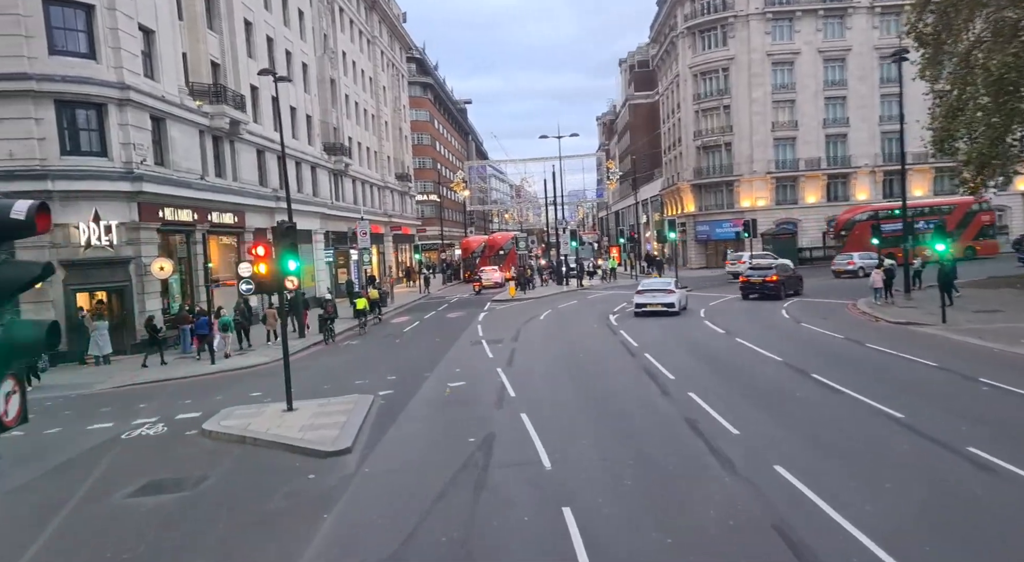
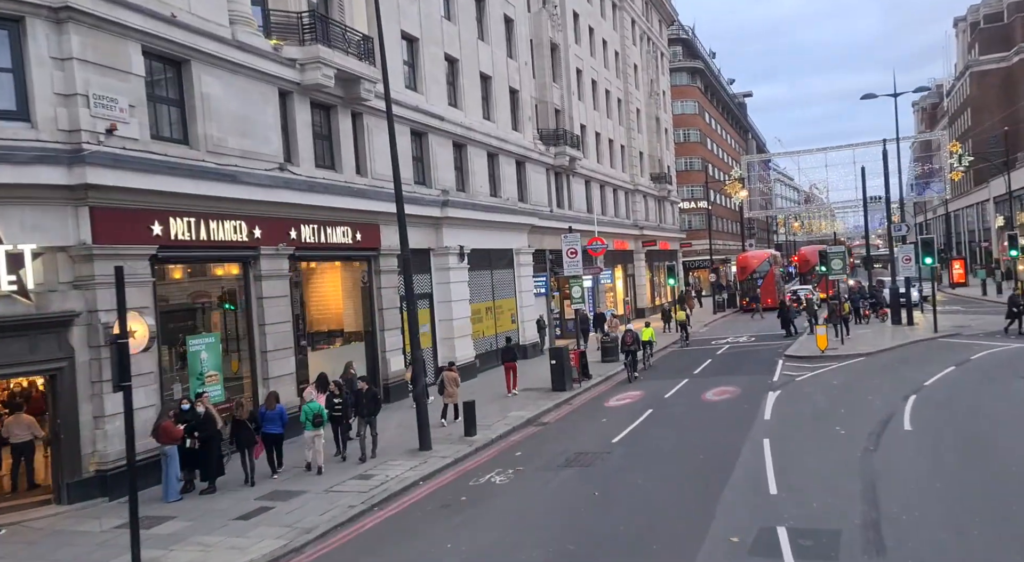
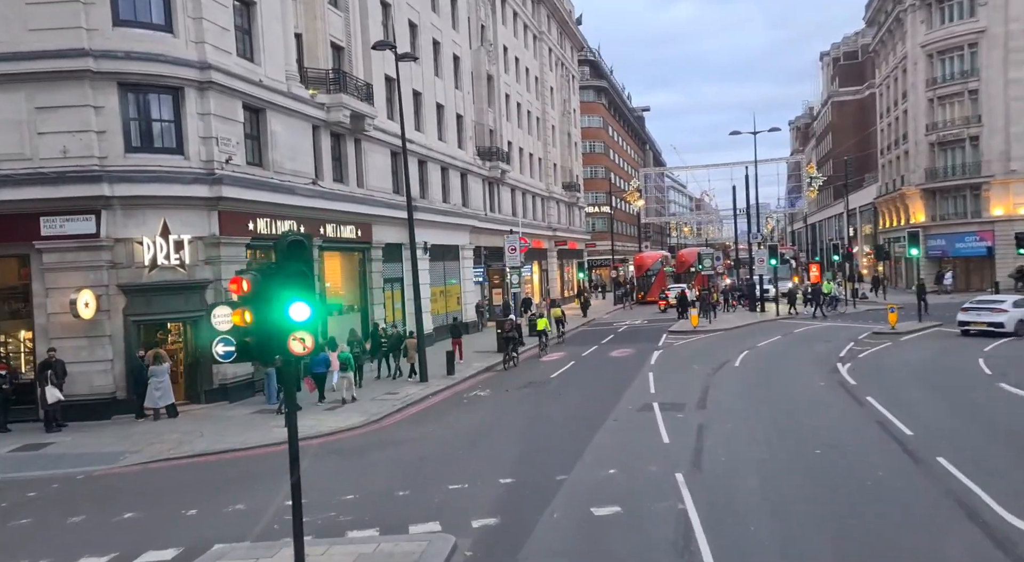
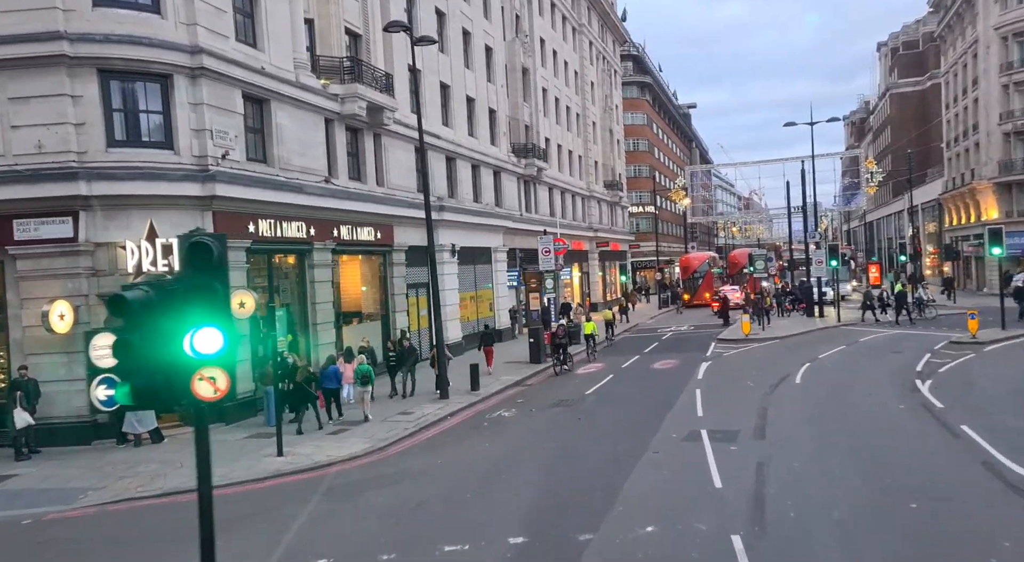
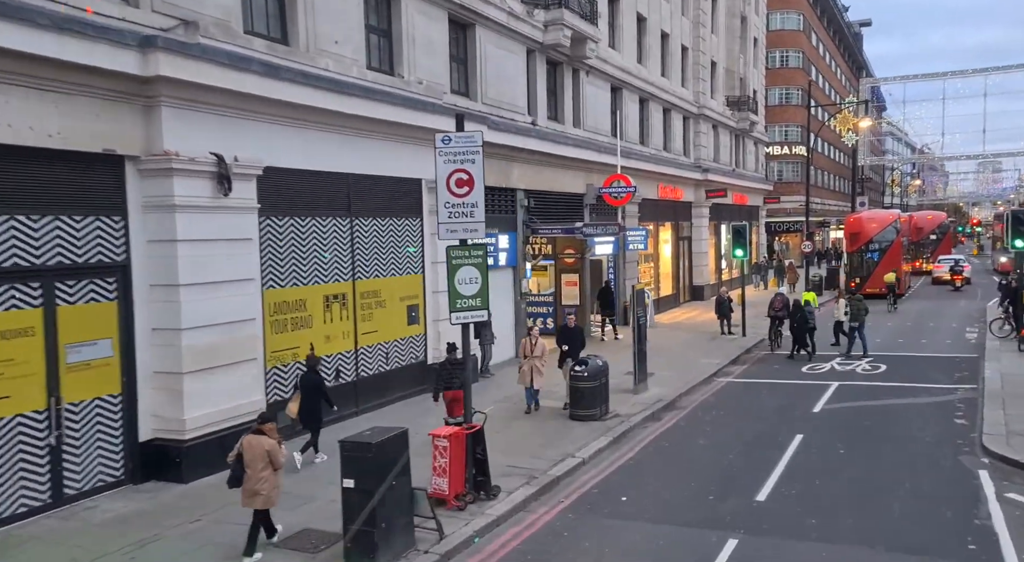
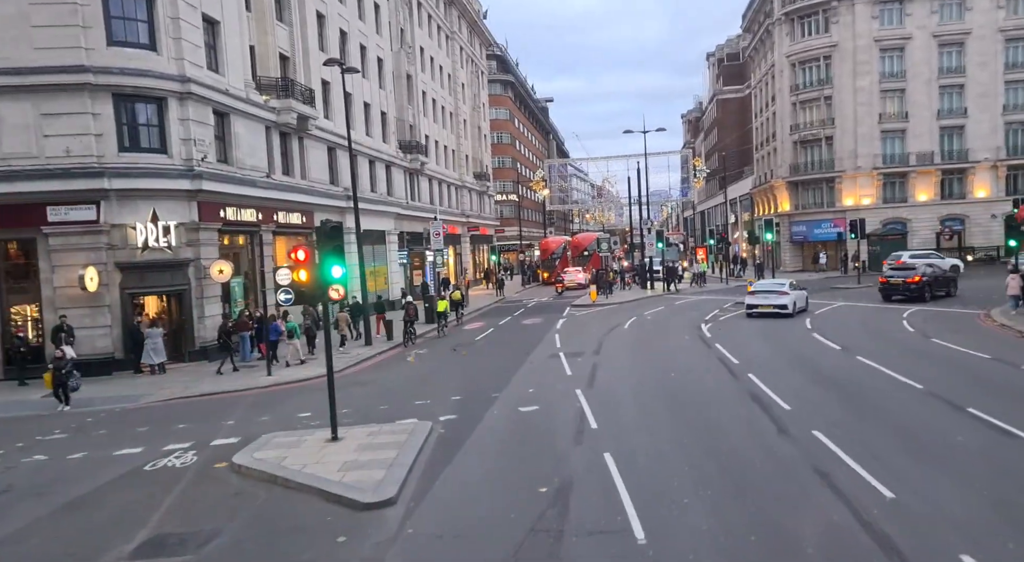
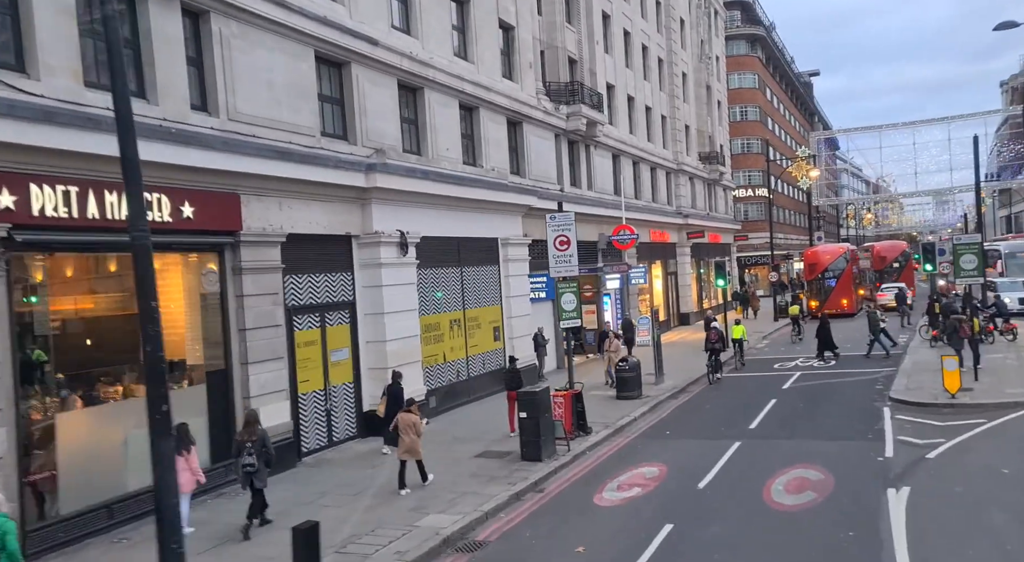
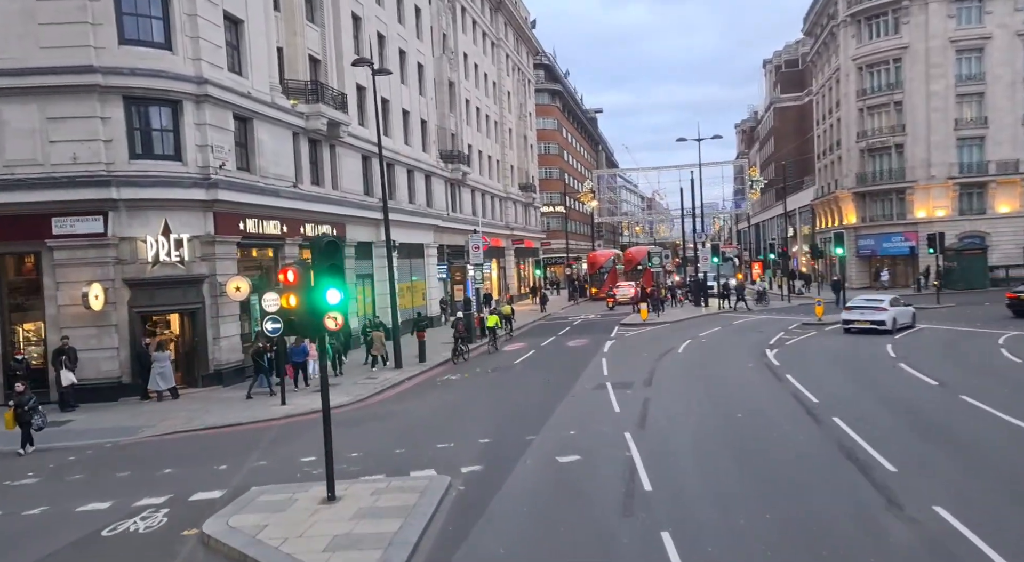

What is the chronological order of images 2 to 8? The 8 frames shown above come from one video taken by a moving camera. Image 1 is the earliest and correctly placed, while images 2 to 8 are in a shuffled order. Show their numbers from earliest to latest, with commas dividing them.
6, 8, 3, 4, 2, 7, 5
